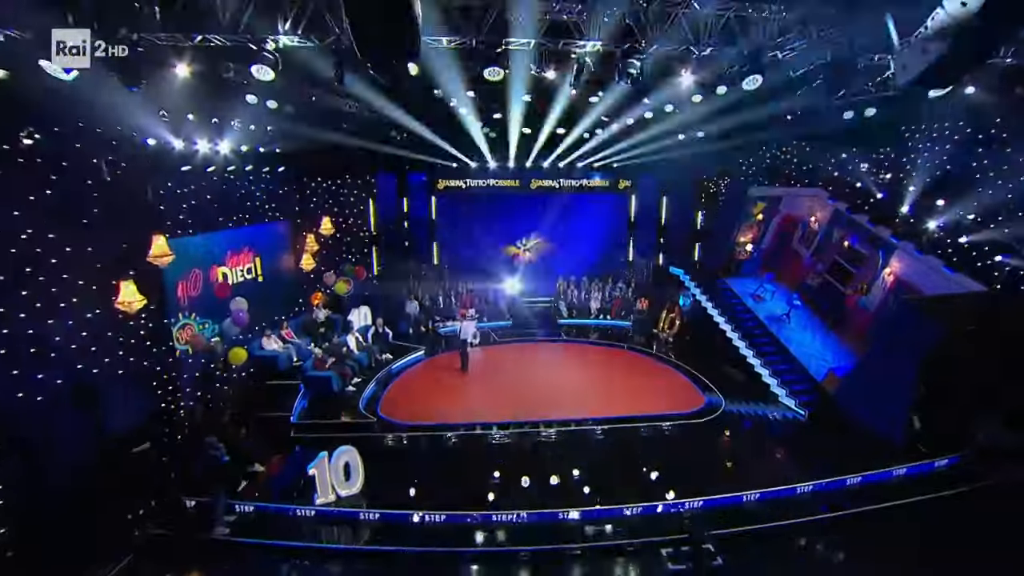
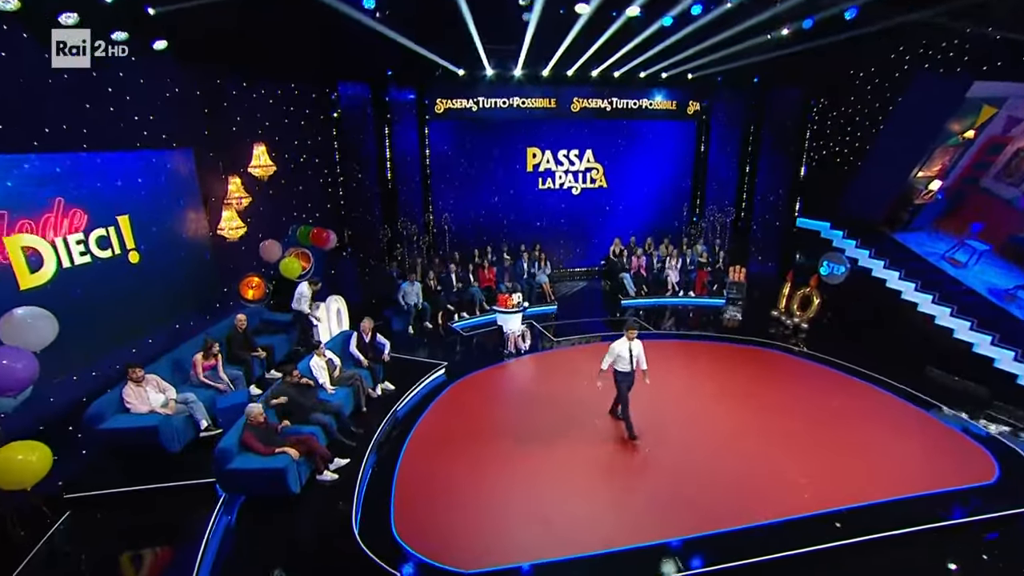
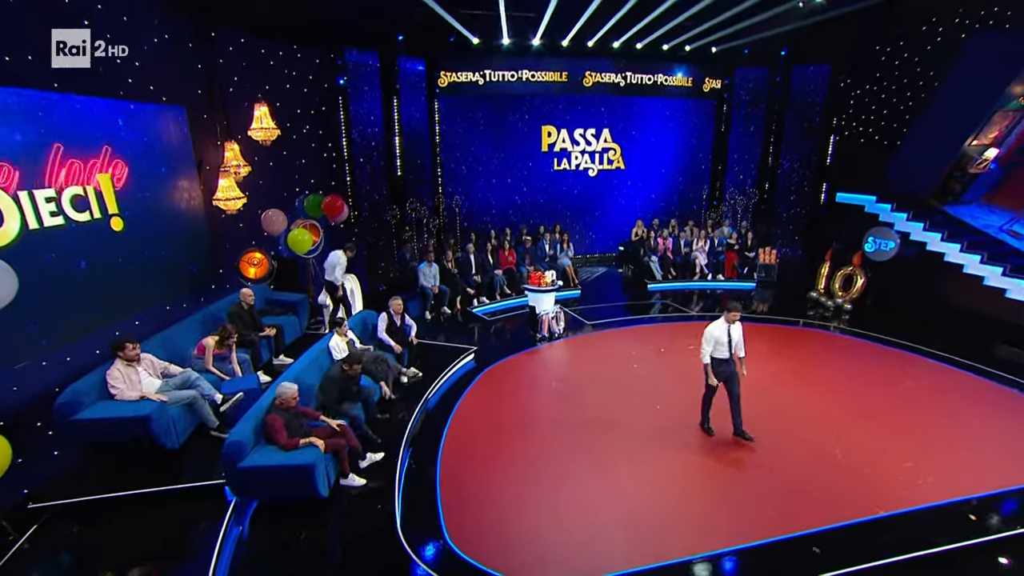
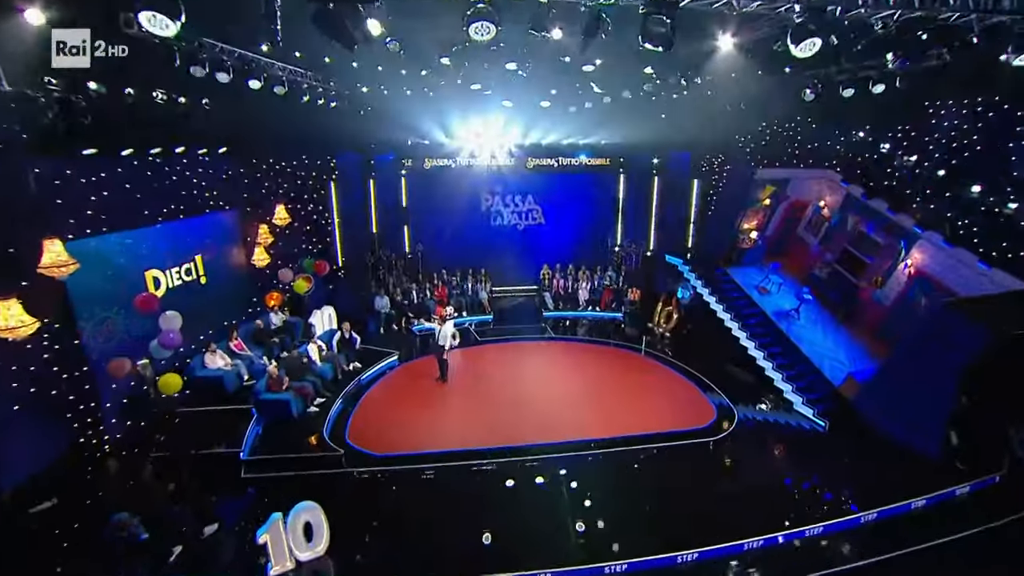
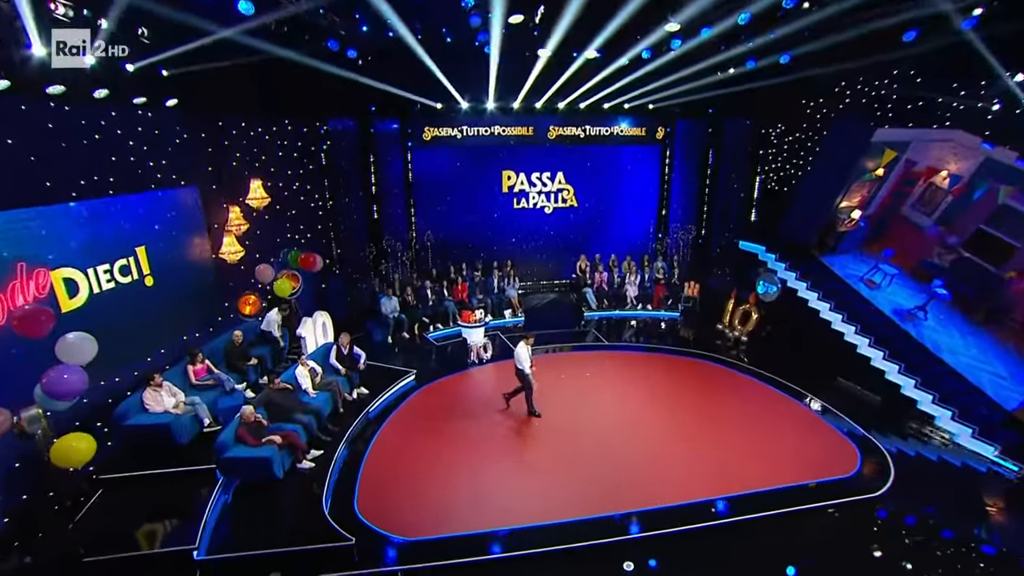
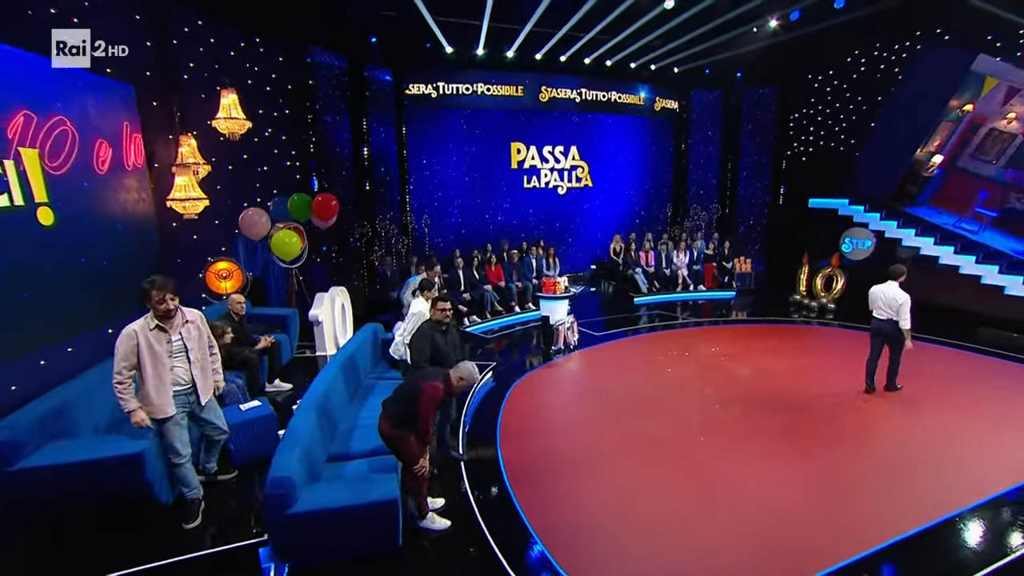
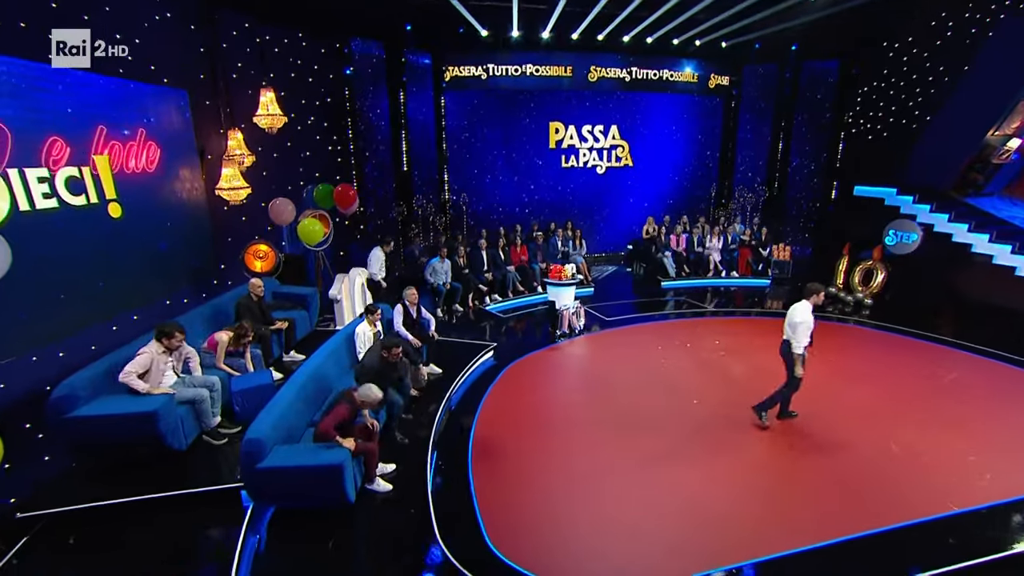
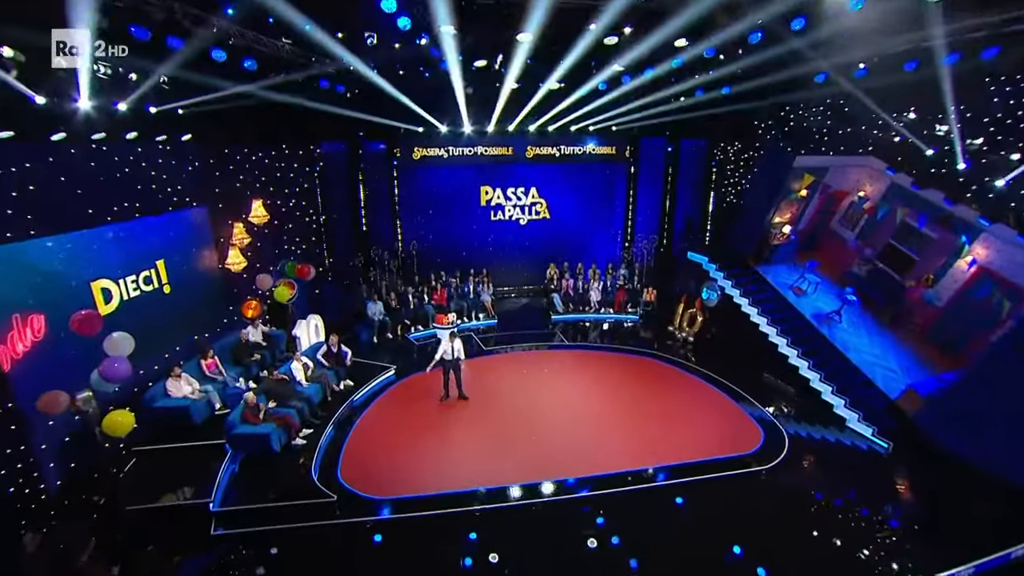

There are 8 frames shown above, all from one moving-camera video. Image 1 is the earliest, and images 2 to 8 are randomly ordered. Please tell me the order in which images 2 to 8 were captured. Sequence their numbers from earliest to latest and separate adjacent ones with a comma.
4, 8, 5, 2, 3, 7, 6
